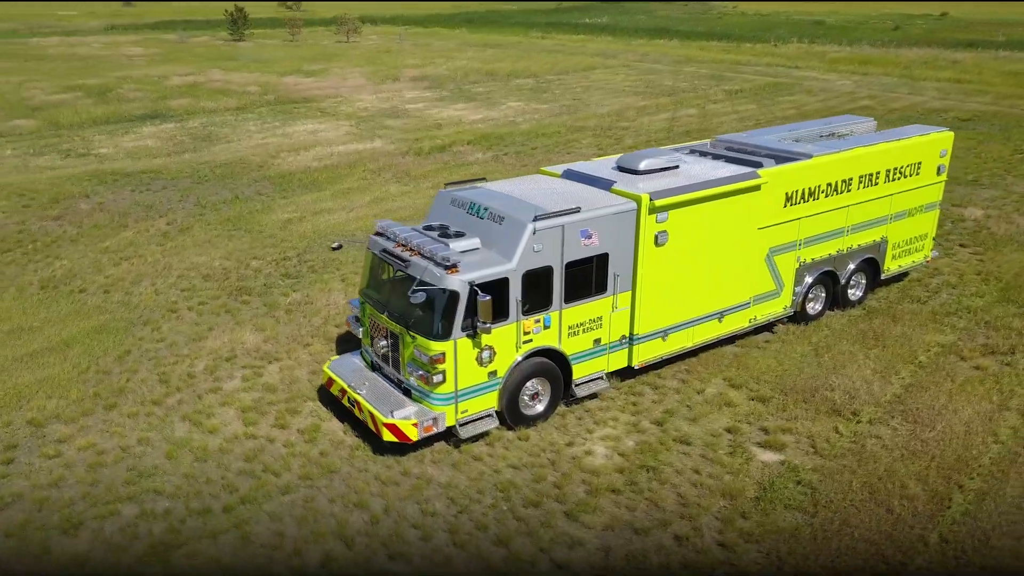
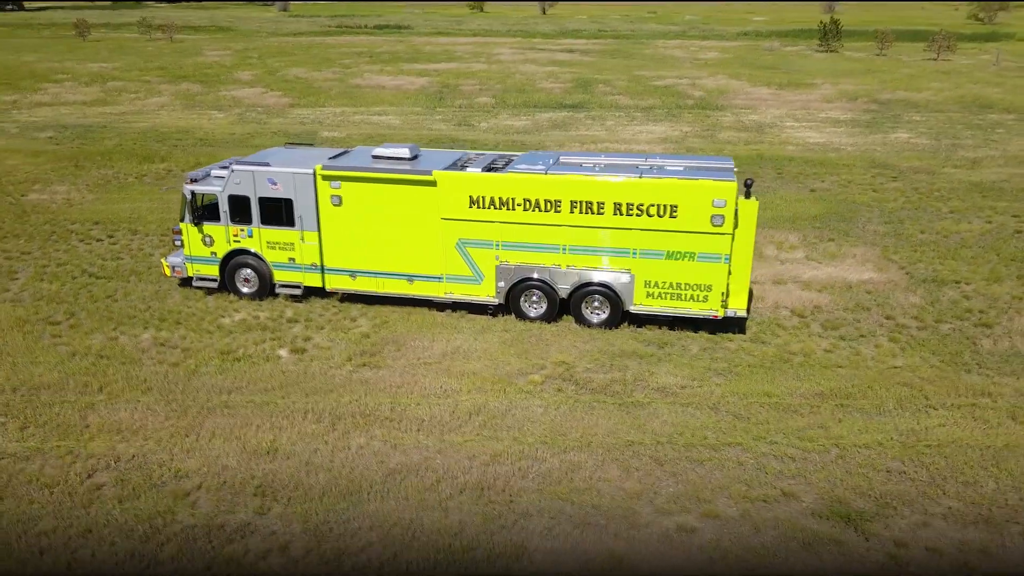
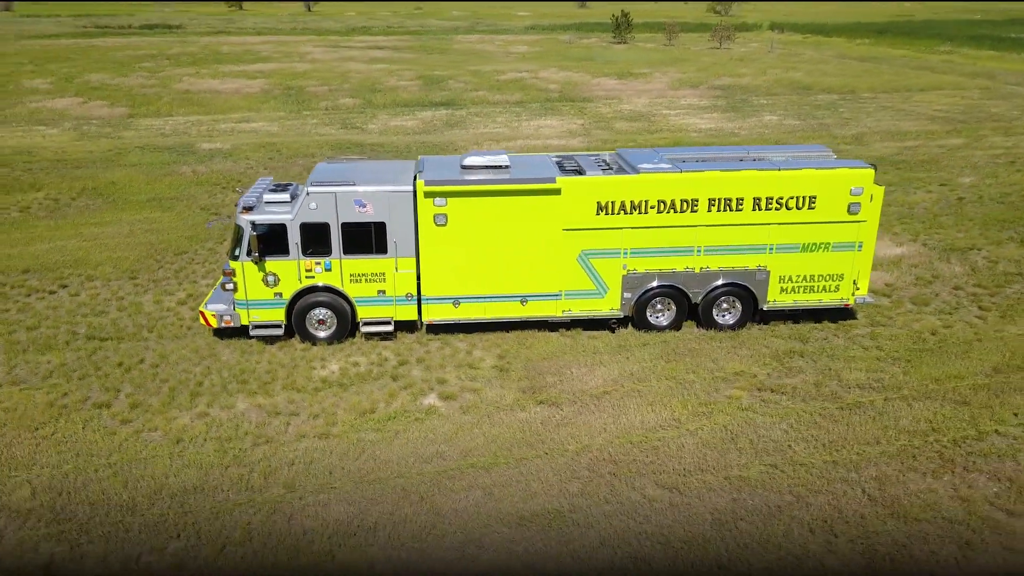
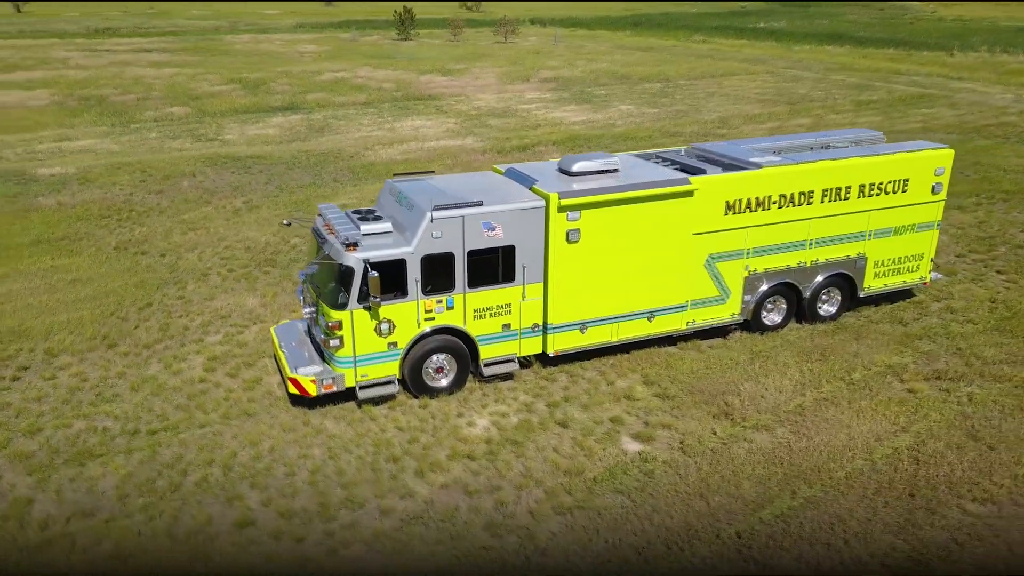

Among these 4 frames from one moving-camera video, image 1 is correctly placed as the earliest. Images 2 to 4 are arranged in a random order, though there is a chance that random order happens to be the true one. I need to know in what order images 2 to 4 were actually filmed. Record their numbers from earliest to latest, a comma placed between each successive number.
4, 3, 2
